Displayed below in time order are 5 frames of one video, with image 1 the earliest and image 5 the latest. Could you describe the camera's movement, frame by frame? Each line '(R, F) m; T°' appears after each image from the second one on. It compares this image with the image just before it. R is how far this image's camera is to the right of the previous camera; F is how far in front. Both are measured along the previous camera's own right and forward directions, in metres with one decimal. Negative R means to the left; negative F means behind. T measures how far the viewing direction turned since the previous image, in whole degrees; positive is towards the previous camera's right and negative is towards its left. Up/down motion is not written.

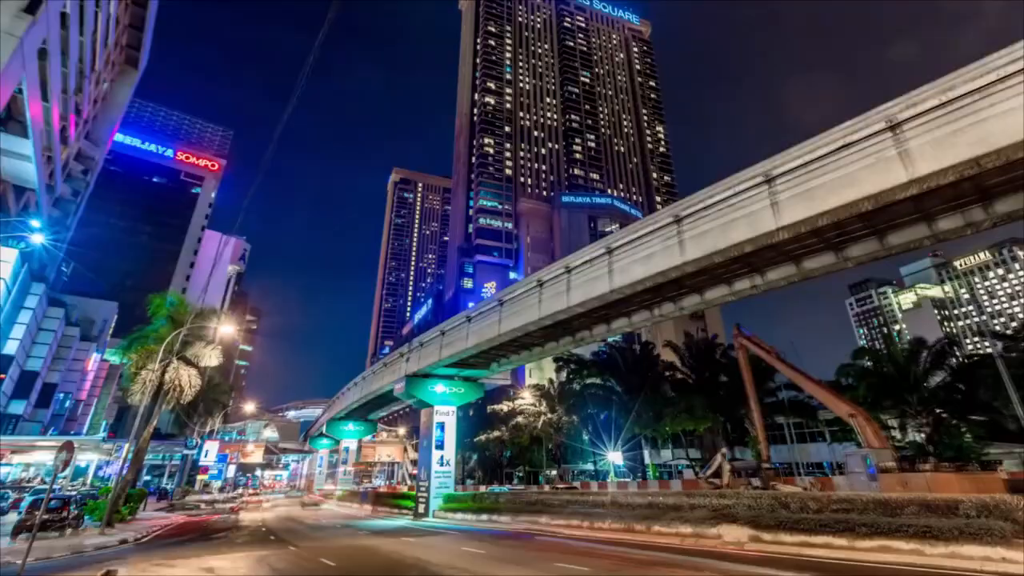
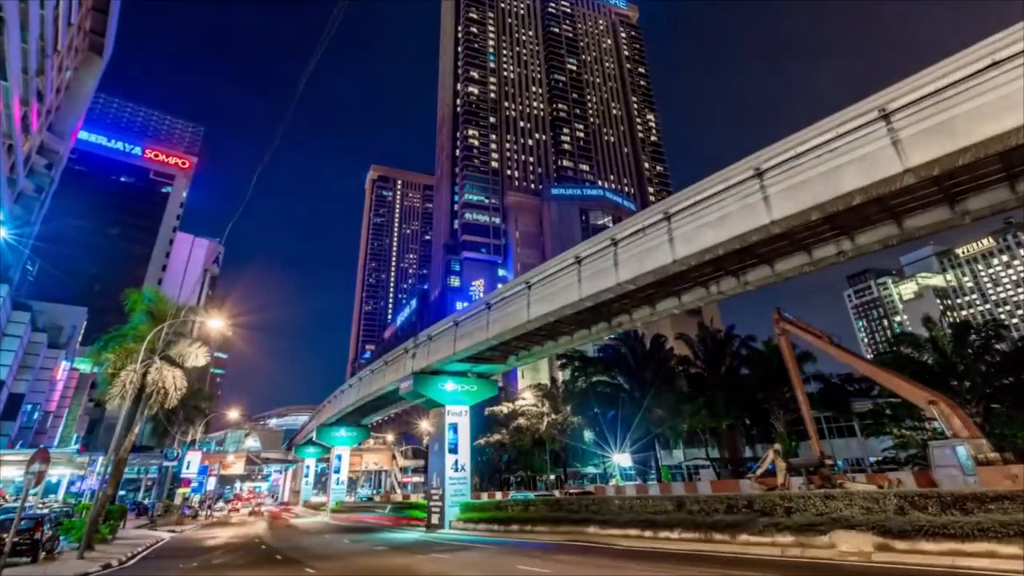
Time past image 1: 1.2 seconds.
(-2.1, +2.3) m; +2°
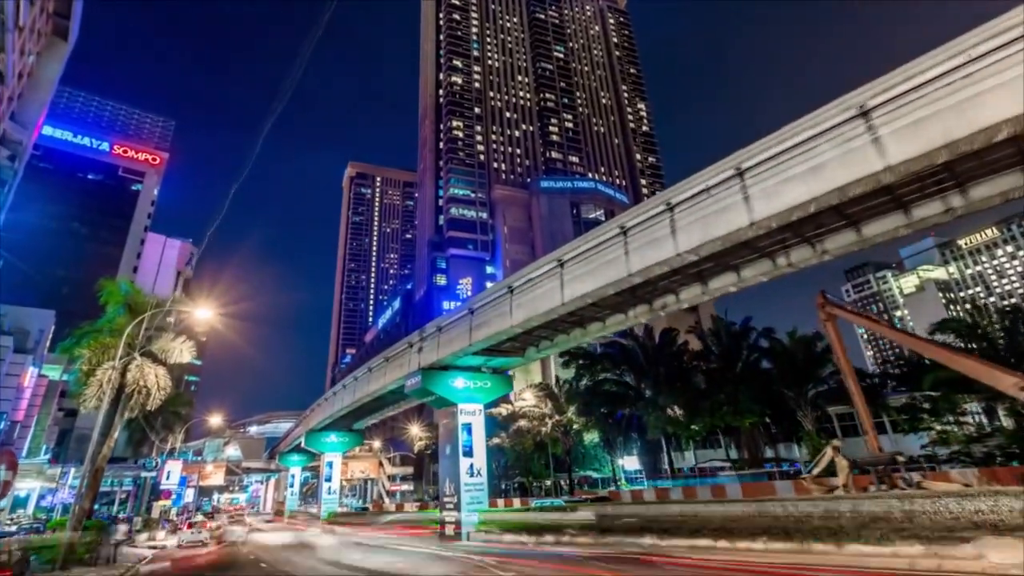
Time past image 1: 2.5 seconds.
(-2.1, +2.2) m; +2°
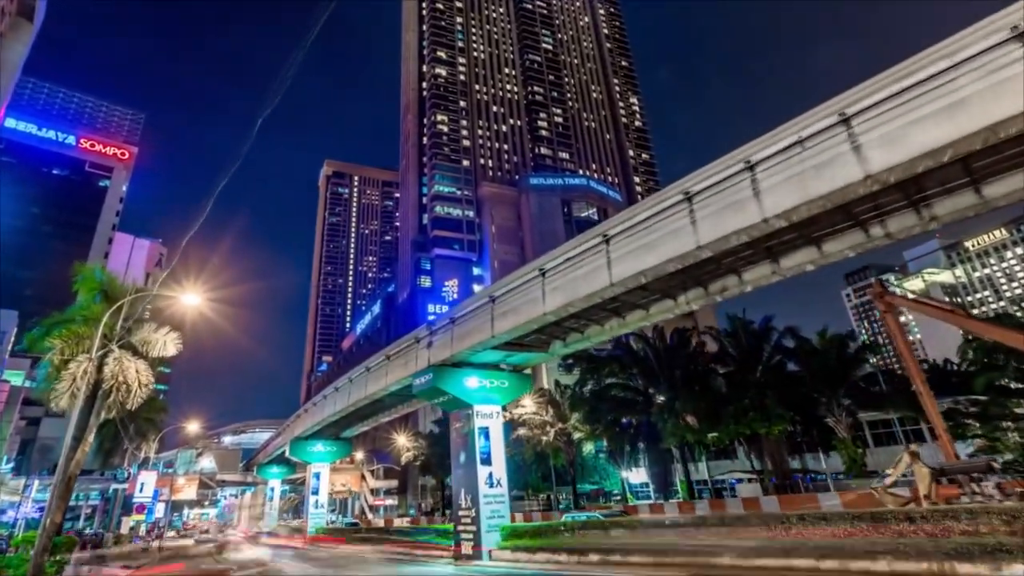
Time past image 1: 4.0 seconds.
(-2.2, +2.4) m; +2°
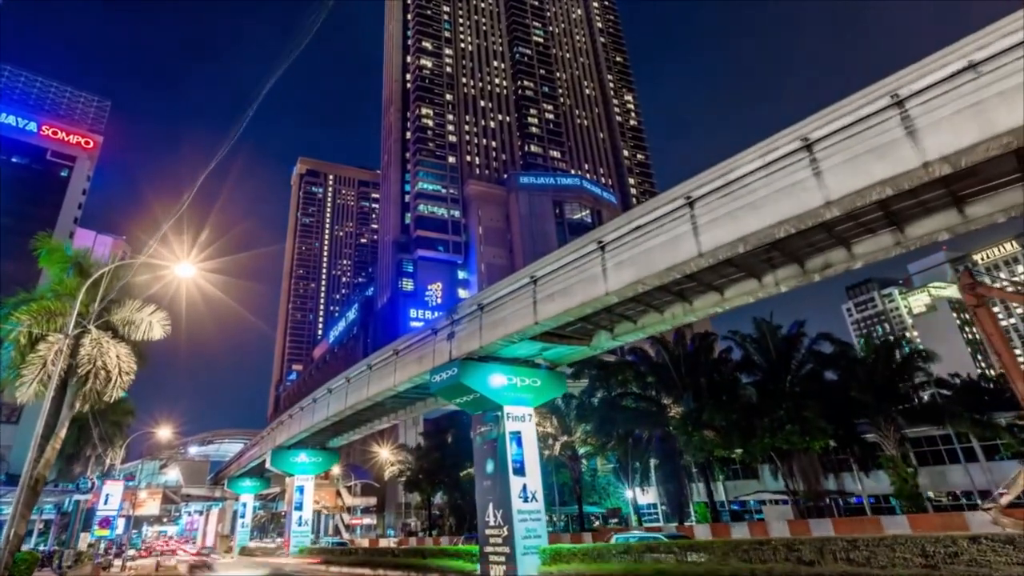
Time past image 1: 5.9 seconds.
(-2.8, +3.0) m; +3°
